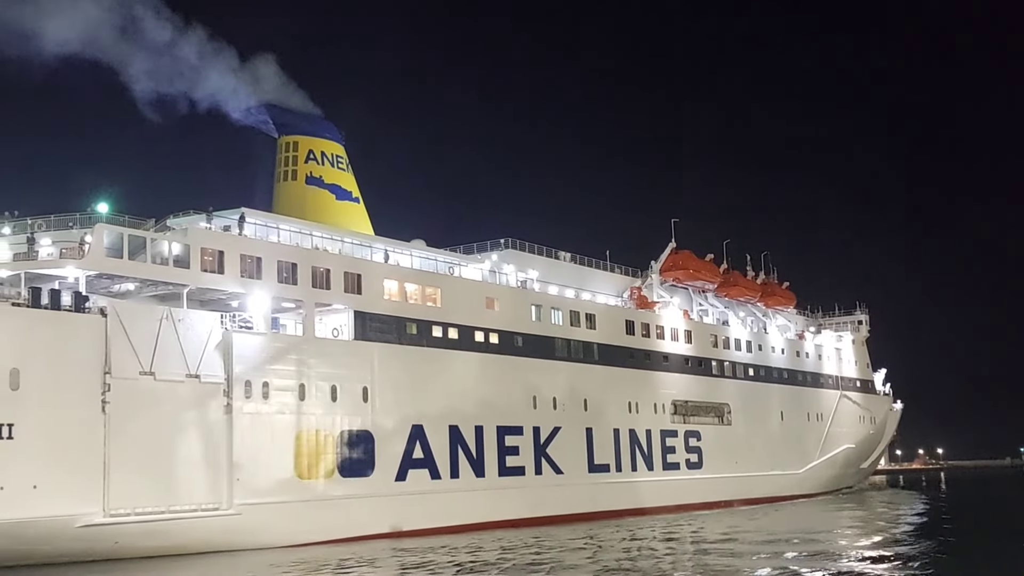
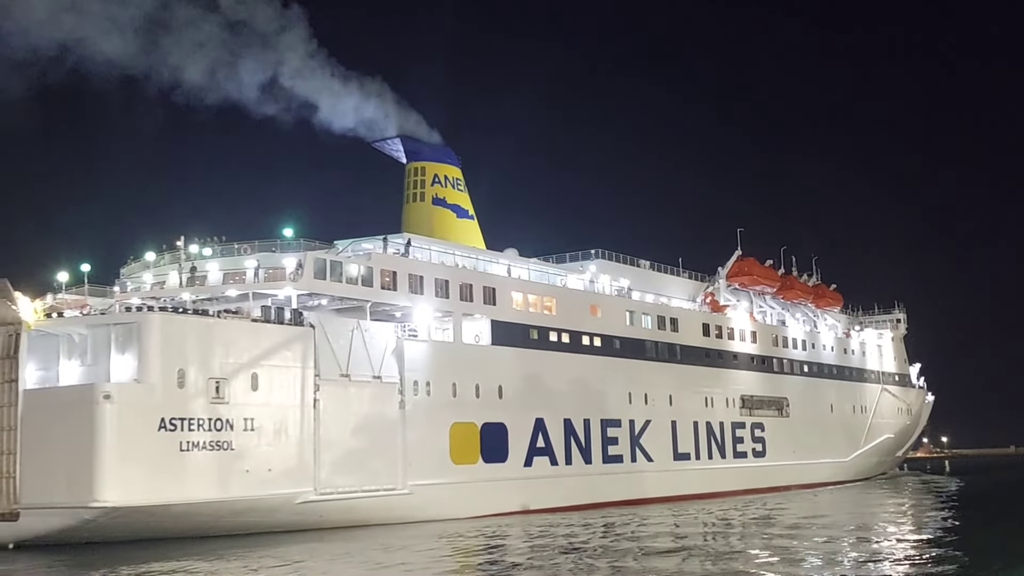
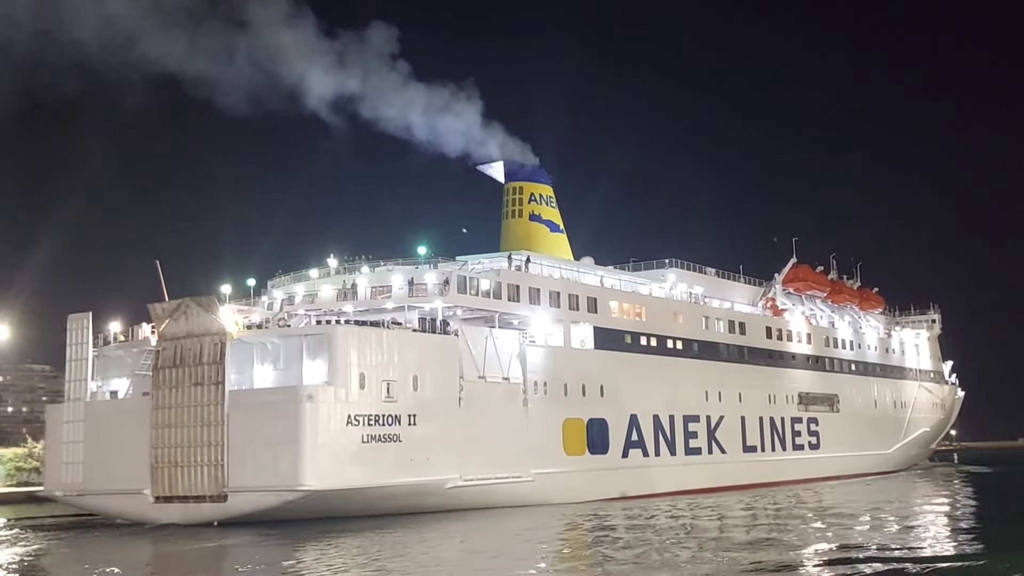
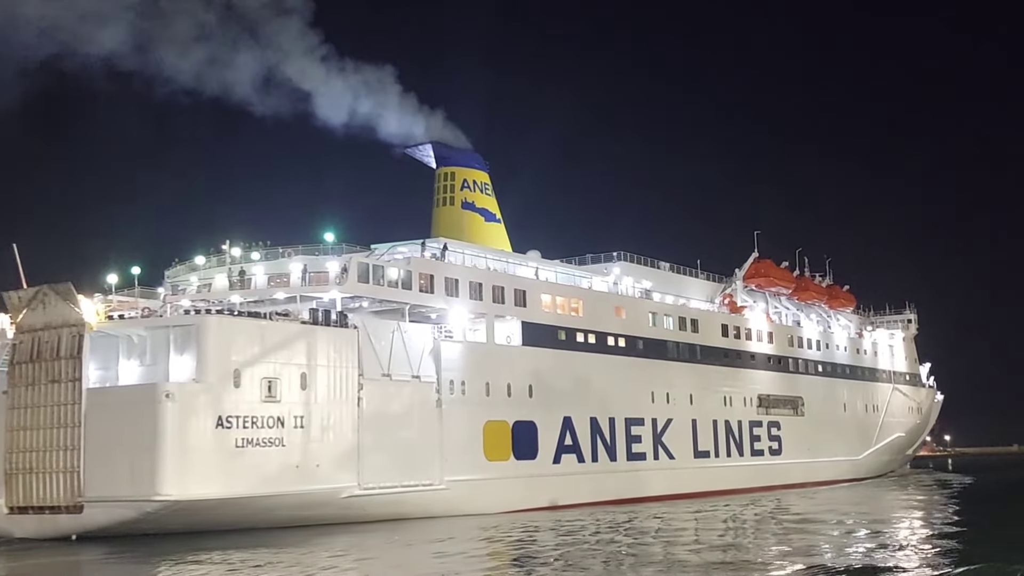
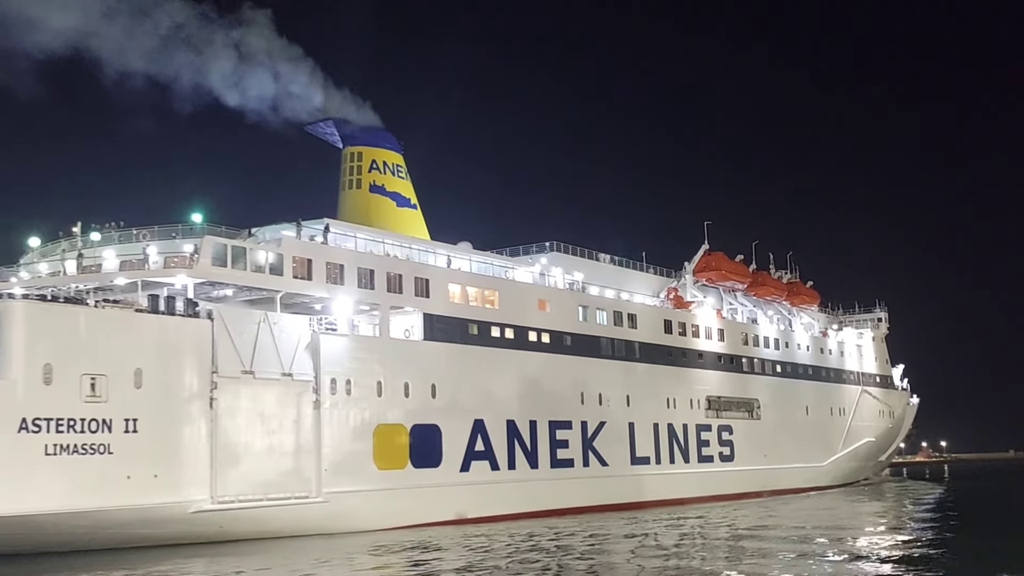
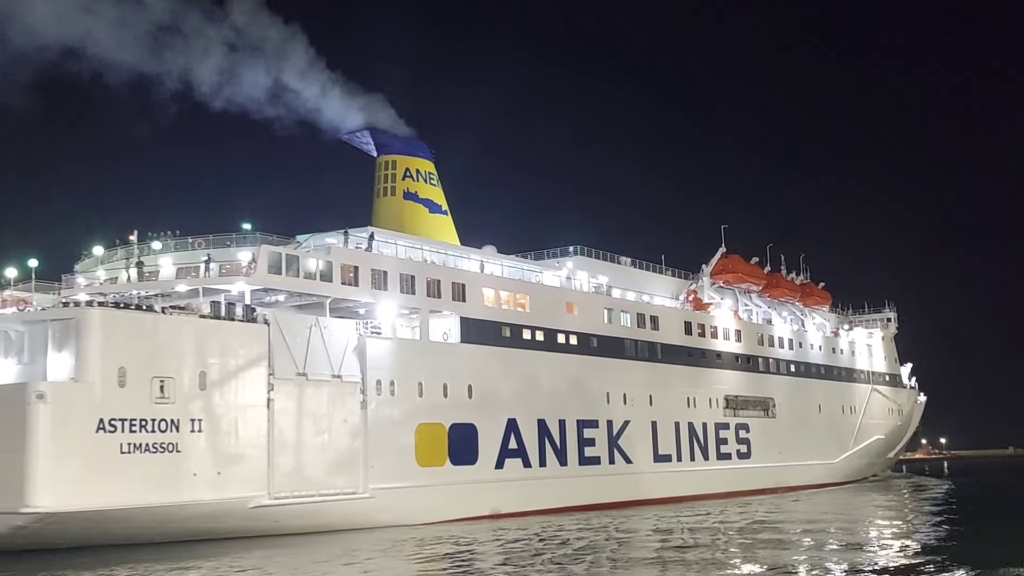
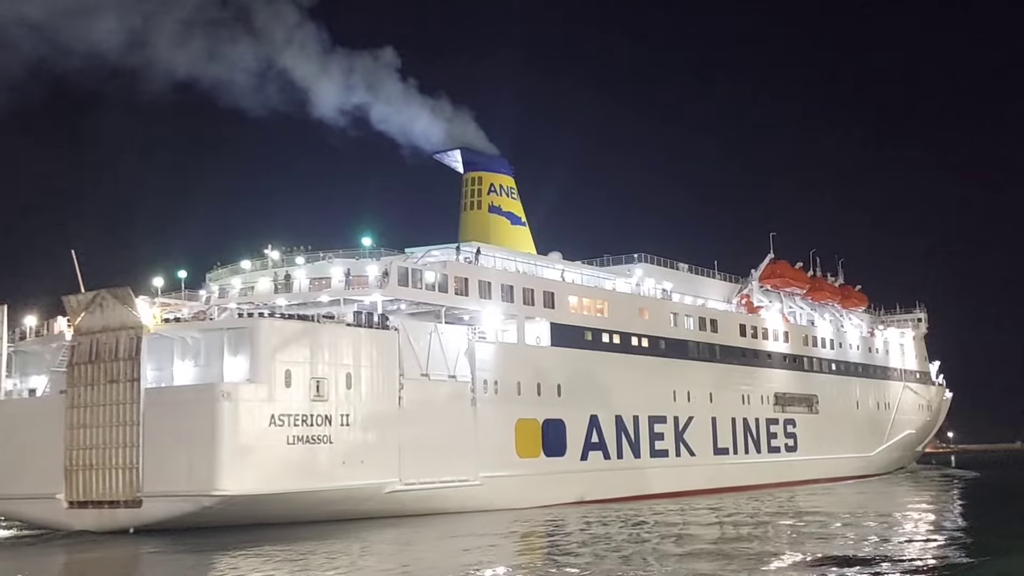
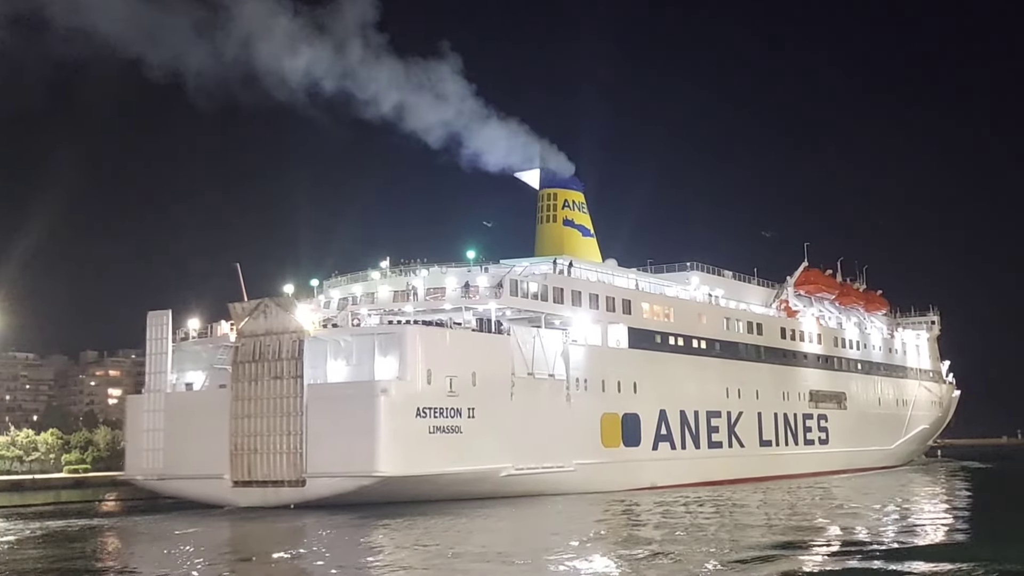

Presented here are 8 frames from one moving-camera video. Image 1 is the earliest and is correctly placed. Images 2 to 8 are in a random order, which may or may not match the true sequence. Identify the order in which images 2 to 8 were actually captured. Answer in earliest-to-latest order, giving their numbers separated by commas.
5, 6, 2, 4, 7, 3, 8
